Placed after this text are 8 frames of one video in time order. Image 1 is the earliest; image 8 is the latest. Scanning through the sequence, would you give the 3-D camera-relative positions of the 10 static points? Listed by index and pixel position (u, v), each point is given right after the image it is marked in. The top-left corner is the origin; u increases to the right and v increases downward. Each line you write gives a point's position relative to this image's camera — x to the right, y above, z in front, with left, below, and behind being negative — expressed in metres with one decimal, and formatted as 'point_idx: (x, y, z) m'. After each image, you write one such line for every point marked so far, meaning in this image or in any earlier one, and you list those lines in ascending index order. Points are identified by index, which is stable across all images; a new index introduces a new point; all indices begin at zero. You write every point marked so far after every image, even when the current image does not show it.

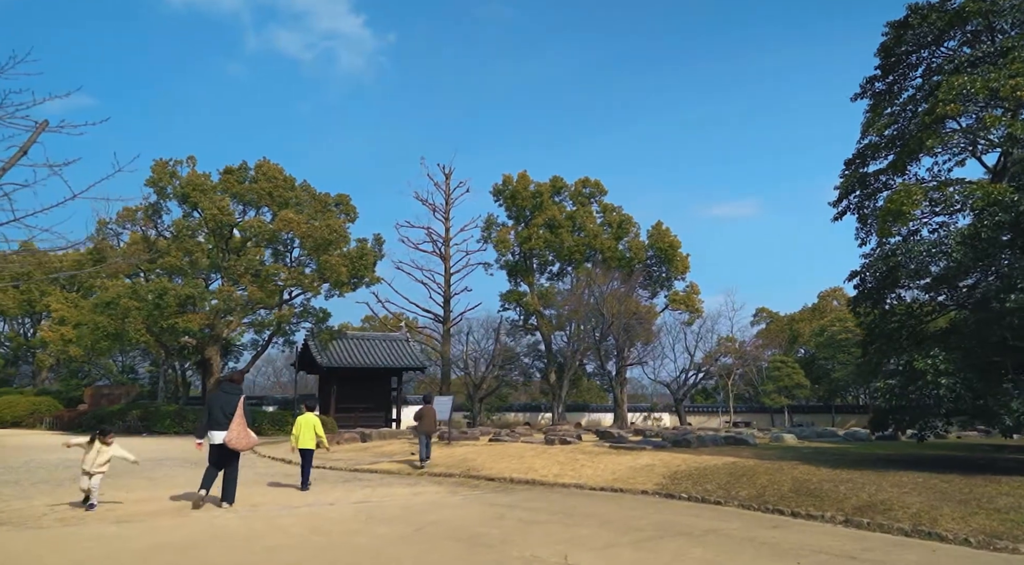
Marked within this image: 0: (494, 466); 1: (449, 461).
0: (-0.2, -2.4, +9.6) m
1: (-0.9, -2.5, +10.1) m
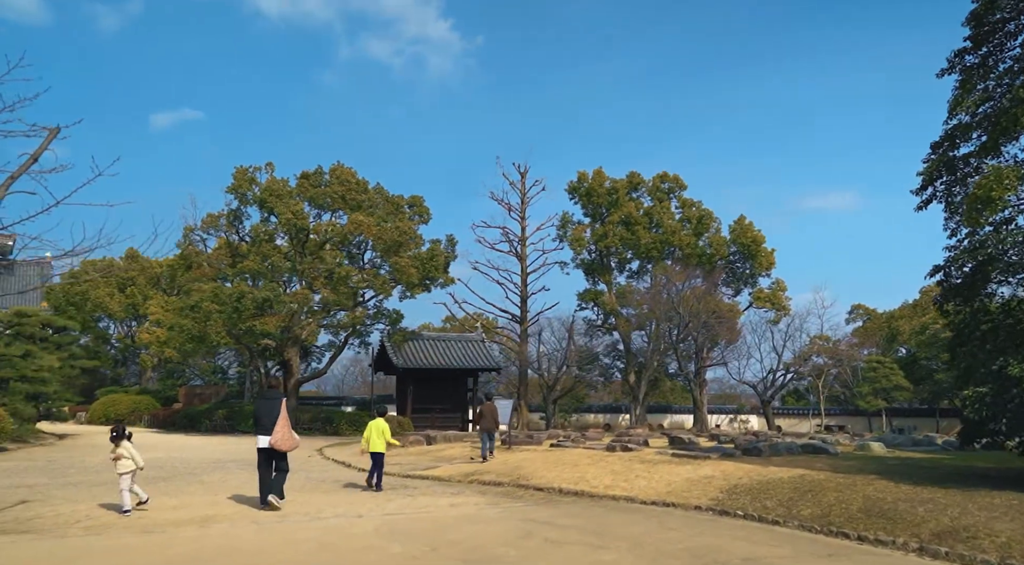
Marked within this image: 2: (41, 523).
0: (+0.4, -2.4, +9.3) m
1: (-0.1, -2.5, +9.9) m
2: (-3.6, -1.9, +5.6) m
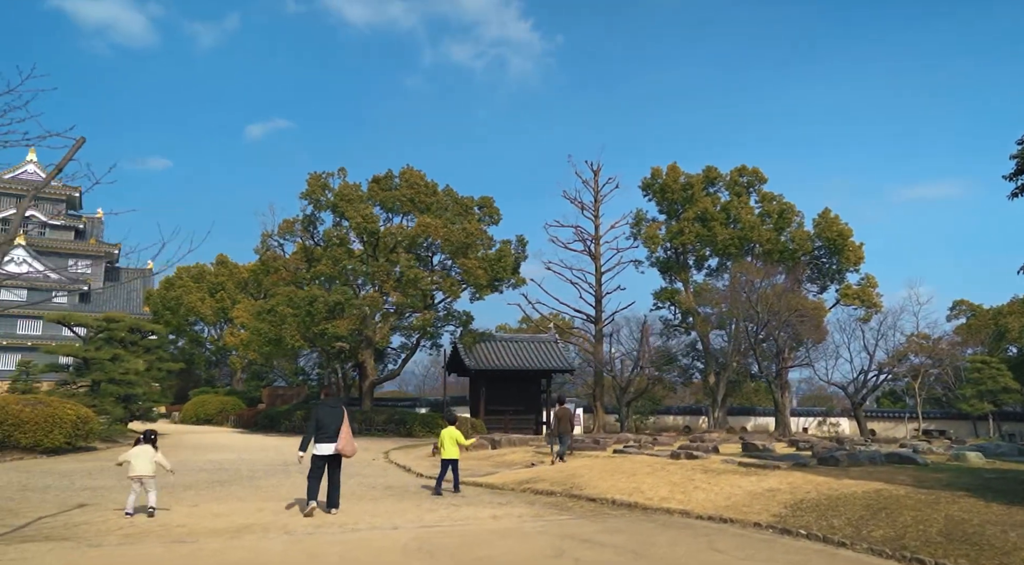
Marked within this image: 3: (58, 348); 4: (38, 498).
0: (+1.1, -2.5, +8.9) m
1: (+0.6, -2.6, +9.5) m
2: (-3.3, -1.9, +5.7) m
3: (-10.5, -1.5, +16.9) m
4: (-4.9, -2.2, +7.4) m
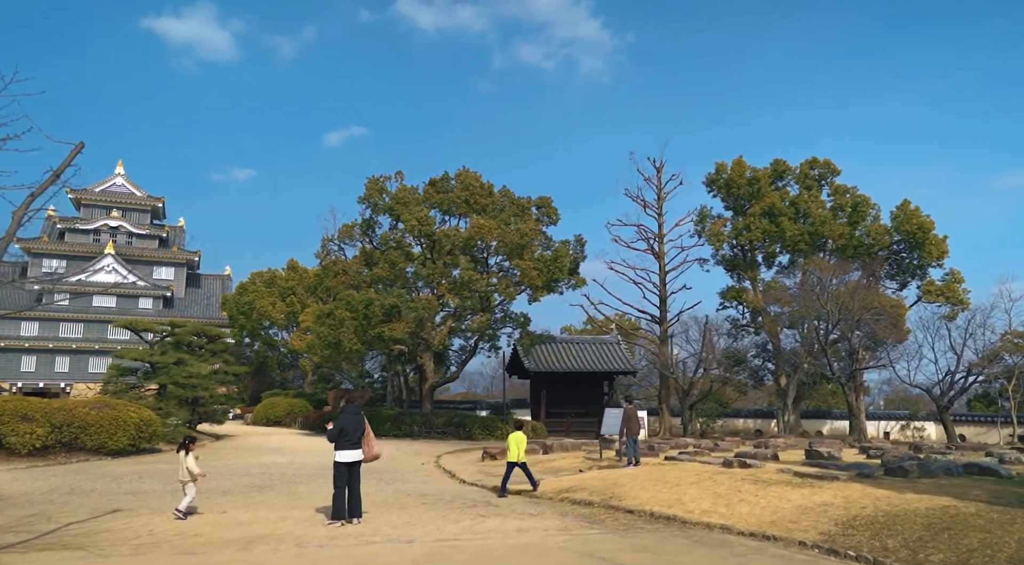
0: (+1.5, -2.5, +8.5) m
1: (+1.1, -2.6, +9.2) m
2: (-3.2, -2.0, +5.7) m
3: (-9.3, -1.7, +17.5) m
4: (-4.5, -2.3, +7.5) m
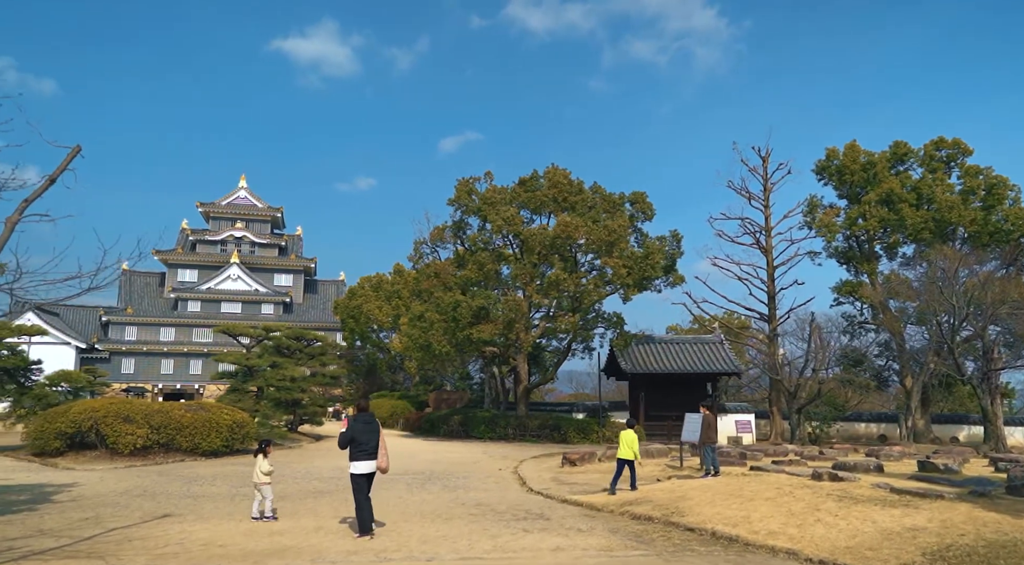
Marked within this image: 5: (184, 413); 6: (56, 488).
0: (+2.1, -2.4, +7.8) m
1: (+1.8, -2.5, +8.5) m
2: (-3.0, -2.1, +5.7) m
3: (-7.2, -1.9, +18.4) m
4: (-4.0, -2.4, +7.8) m
5: (-6.4, -2.6, +14.2) m
6: (-5.8, -2.6, +9.1) m
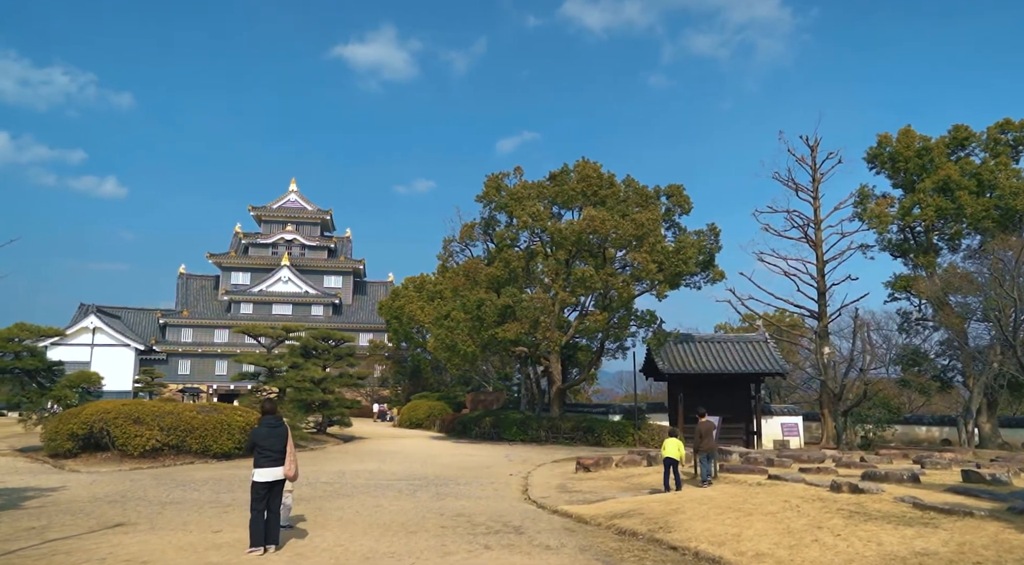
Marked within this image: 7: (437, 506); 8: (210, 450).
0: (+1.8, -2.4, +7.0) m
1: (+1.6, -2.5, +7.8) m
2: (-3.4, -2.1, +5.4) m
3: (-6.6, -1.9, +18.4) m
4: (-4.3, -2.4, +7.5) m
5: (-6.2, -2.6, +14.2) m
6: (-5.9, -2.6, +9.0) m
7: (-0.9, -2.7, +8.8) m
8: (-5.9, -3.3, +14.2) m
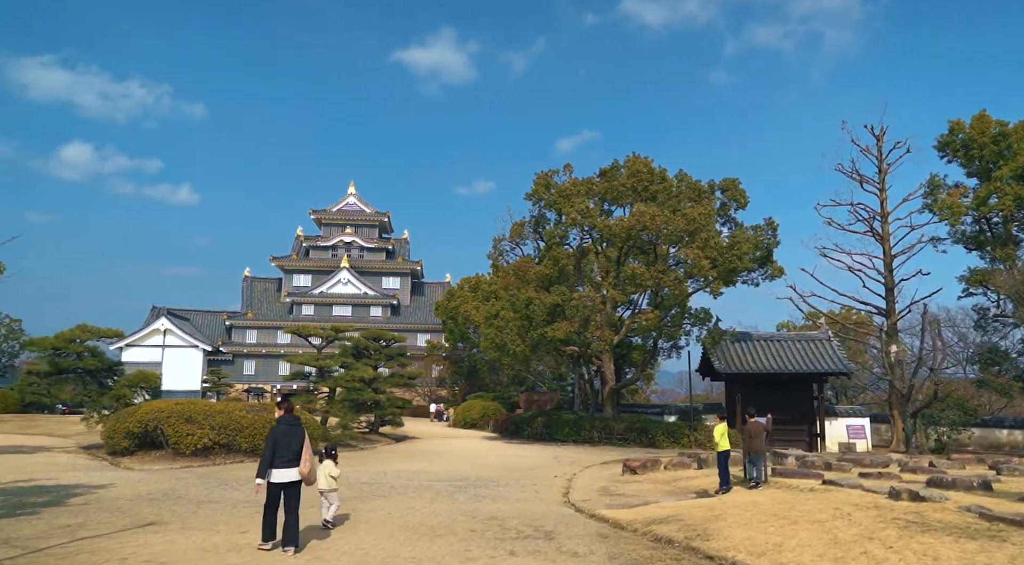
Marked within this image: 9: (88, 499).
0: (+2.1, -2.3, +6.6) m
1: (+1.9, -2.4, +7.4) m
2: (-3.3, -2.1, +5.5) m
3: (-5.4, -1.9, +18.6) m
4: (-4.0, -2.4, +7.6) m
5: (-5.3, -2.6, +14.4) m
6: (-5.4, -2.6, +9.3) m
7: (-0.4, -2.7, +8.6) m
8: (-5.0, -3.3, +14.4) m
9: (-4.9, -2.5, +8.4) m
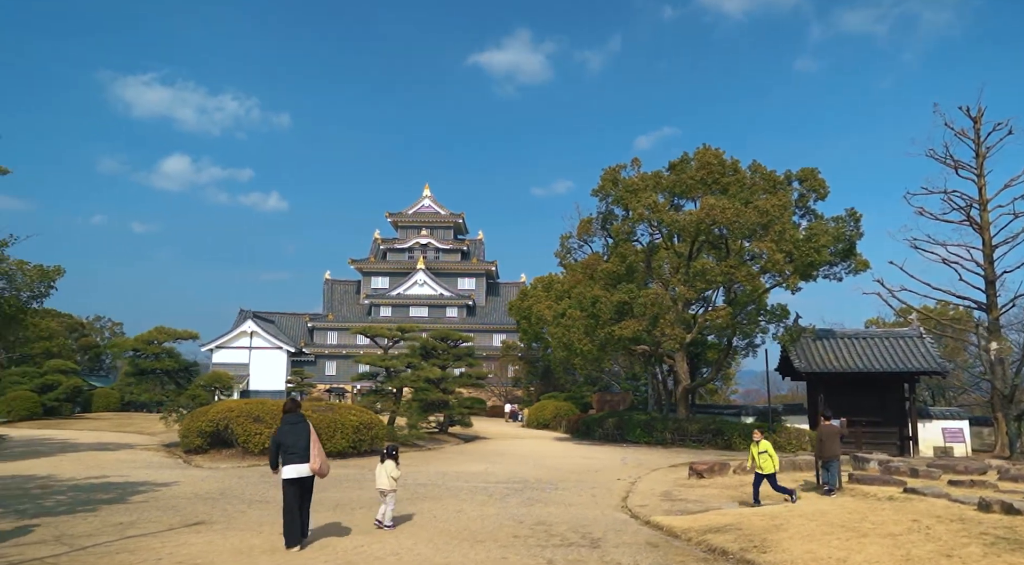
0: (+2.4, -2.2, +6.1) m
1: (+2.3, -2.4, +6.9) m
2: (-3.0, -2.1, +5.5) m
3: (-3.7, -2.0, +18.8) m
4: (-3.5, -2.4, +7.8) m
5: (-4.0, -2.7, +14.6) m
6: (-4.8, -2.7, +9.5) m
7: (+0.1, -2.7, +8.4) m
8: (-3.7, -3.3, +14.6) m
9: (-4.3, -2.5, +8.6) m
